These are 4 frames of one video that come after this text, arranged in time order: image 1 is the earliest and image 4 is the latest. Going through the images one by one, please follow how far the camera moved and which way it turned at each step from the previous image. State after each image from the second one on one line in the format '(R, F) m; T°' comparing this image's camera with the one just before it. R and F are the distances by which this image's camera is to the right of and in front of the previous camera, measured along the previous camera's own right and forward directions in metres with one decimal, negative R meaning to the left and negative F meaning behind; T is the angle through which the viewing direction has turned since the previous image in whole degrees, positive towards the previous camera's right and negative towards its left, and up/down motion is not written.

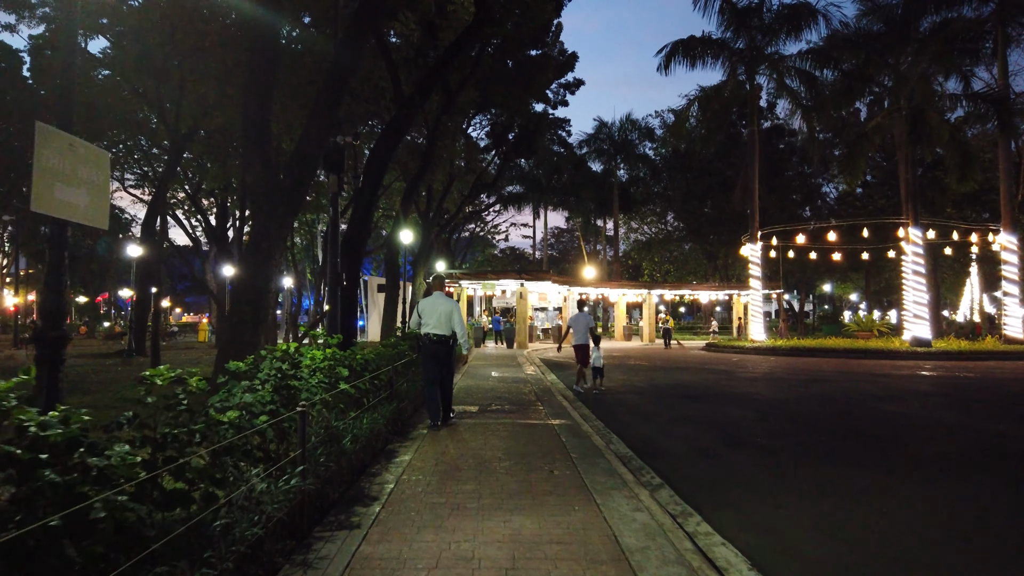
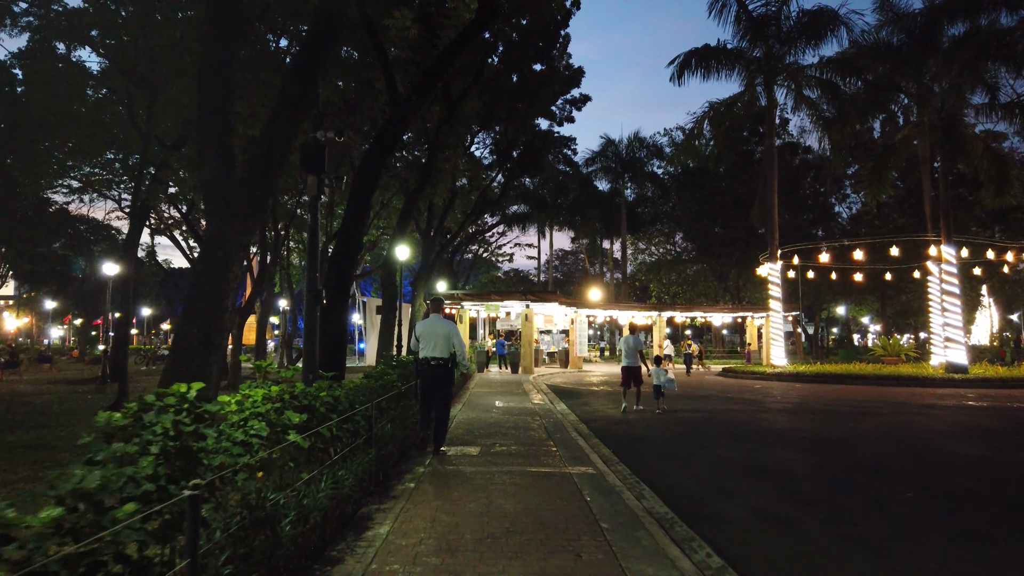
(0.0, +1.5) m; 0°
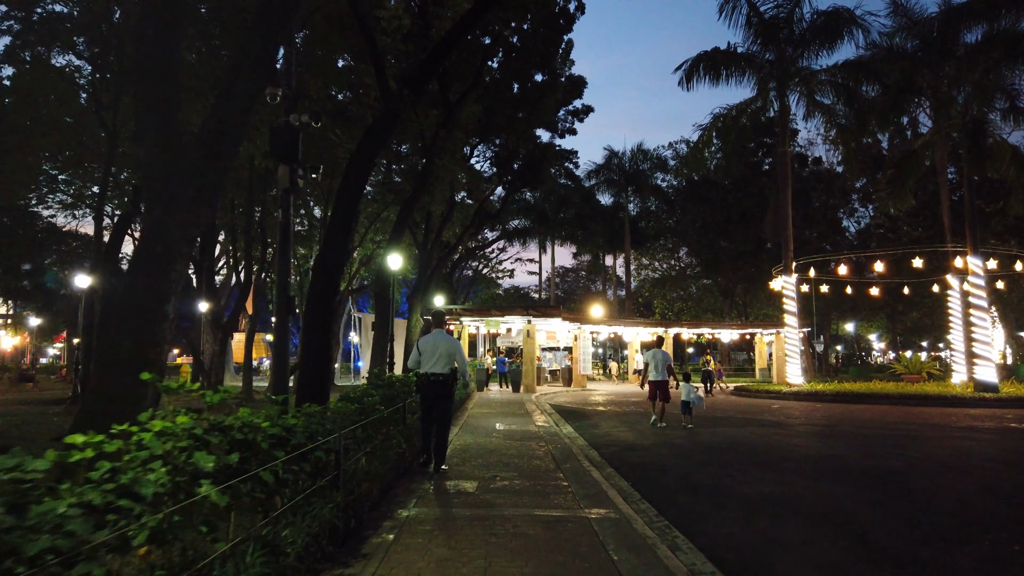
(0.0, +1.3) m; 0°
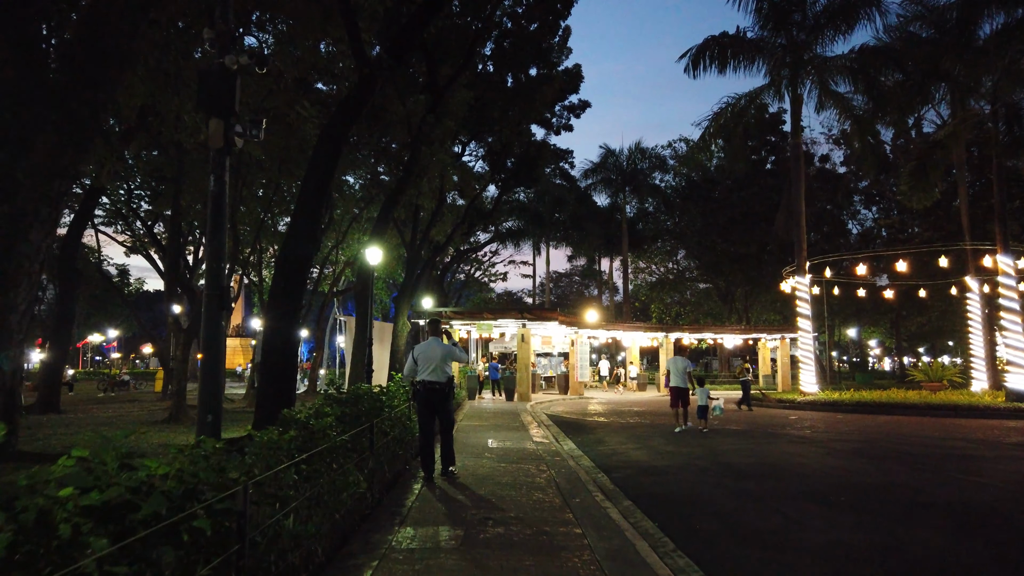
(0.0, +1.7) m; +1°
